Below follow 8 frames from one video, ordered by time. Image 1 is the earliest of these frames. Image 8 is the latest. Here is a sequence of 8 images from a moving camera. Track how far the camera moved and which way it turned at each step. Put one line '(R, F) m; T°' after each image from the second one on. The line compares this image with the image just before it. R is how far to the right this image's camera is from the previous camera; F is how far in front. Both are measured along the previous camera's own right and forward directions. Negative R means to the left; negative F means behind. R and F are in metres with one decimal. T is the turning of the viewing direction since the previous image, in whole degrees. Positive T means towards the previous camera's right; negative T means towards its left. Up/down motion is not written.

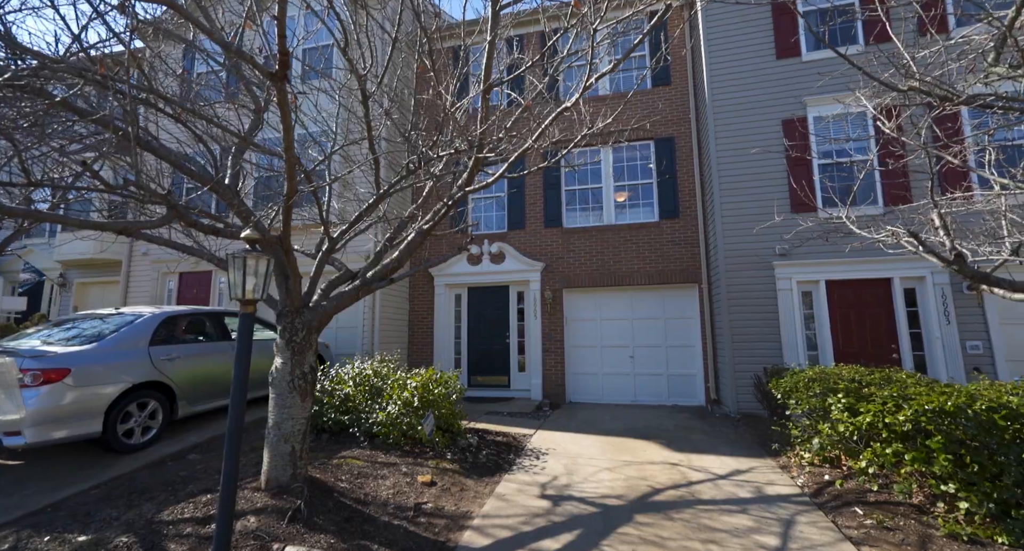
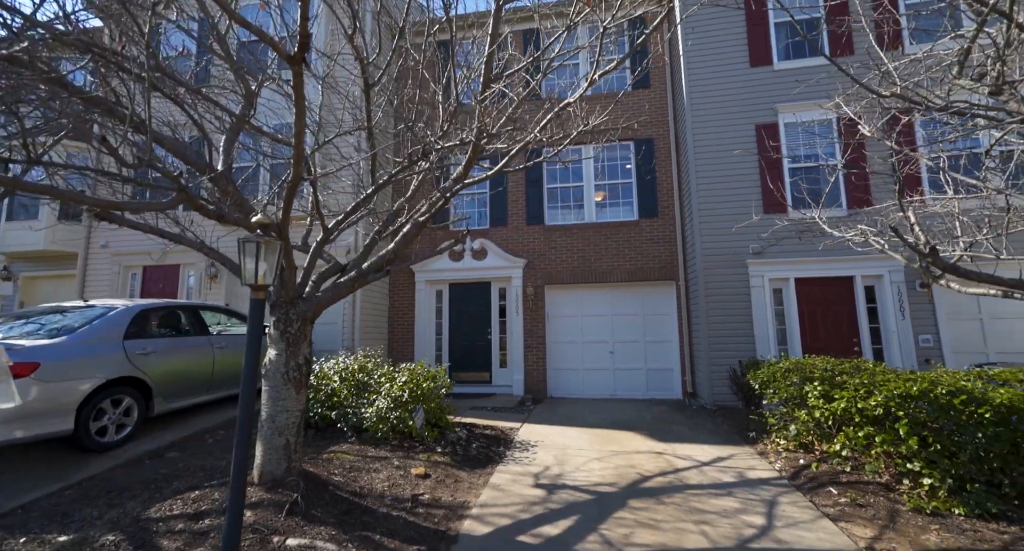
(-0.3, 0.0) m; +4°
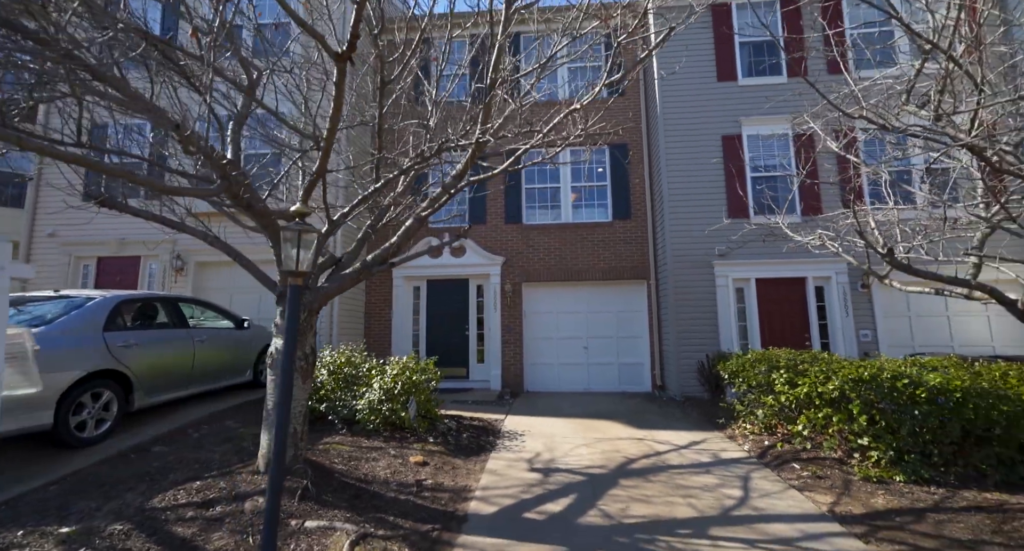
(-0.4, -0.2) m; +5°
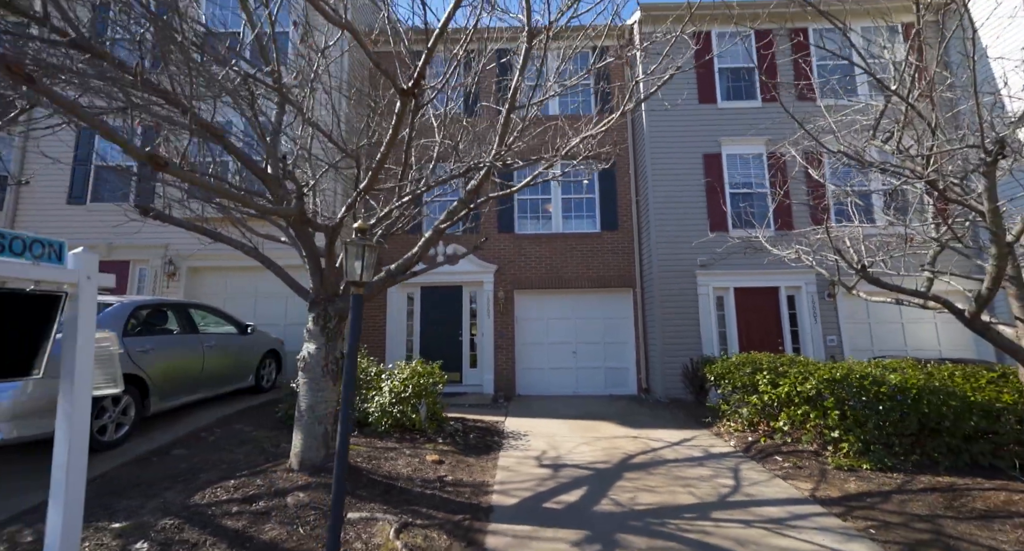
(-0.4, -0.3) m; +4°
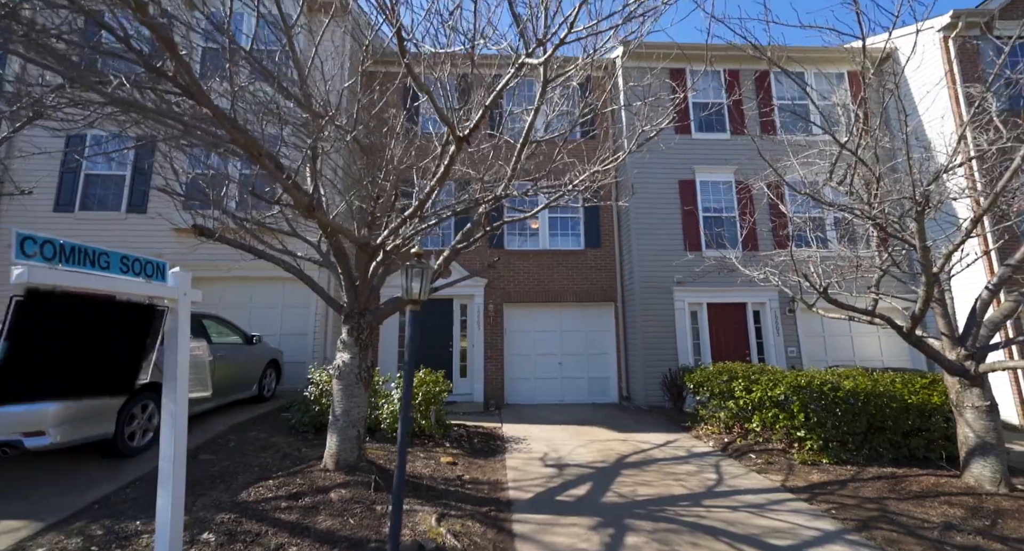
(-0.5, -0.5) m; +4°
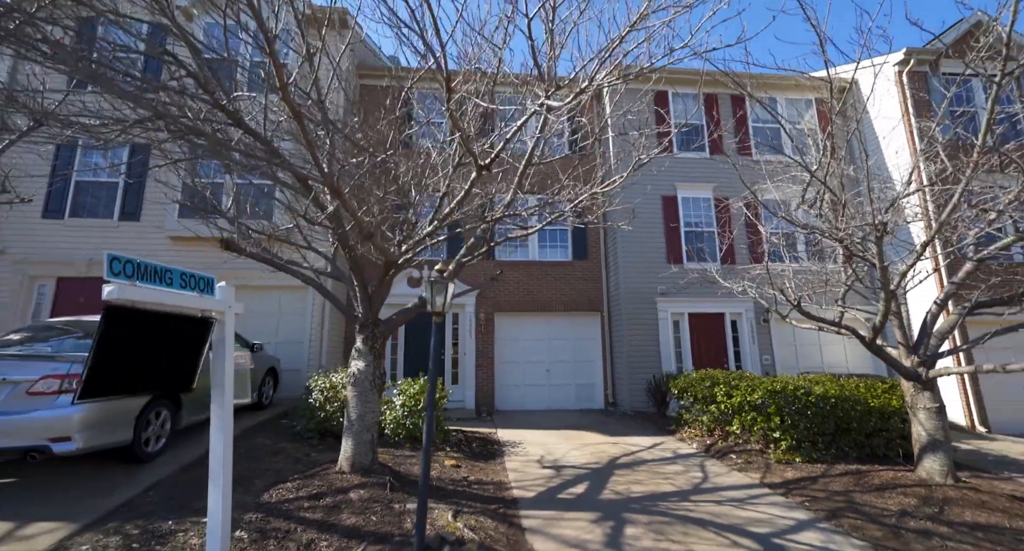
(-0.3, -0.3) m; +3°
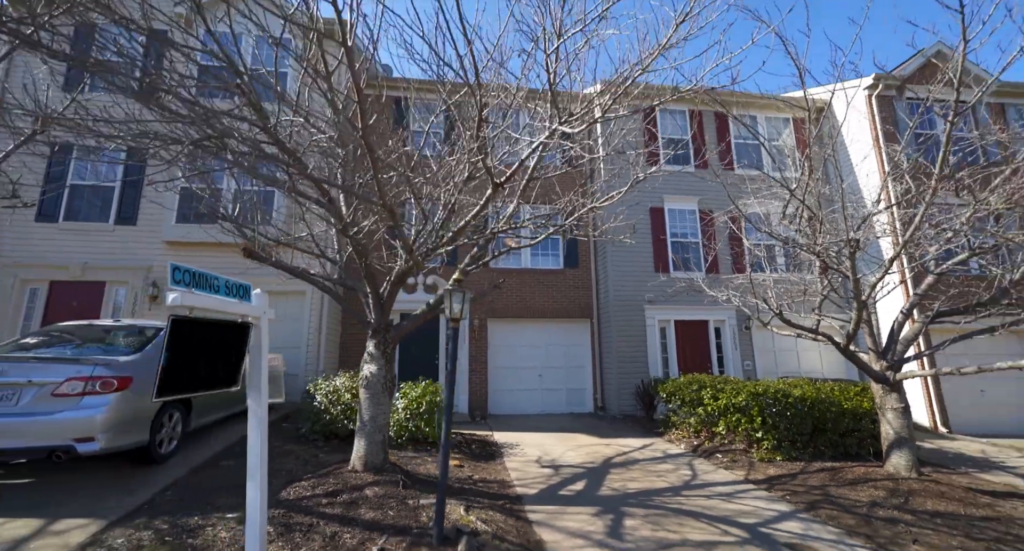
(-0.3, -0.3) m; +2°
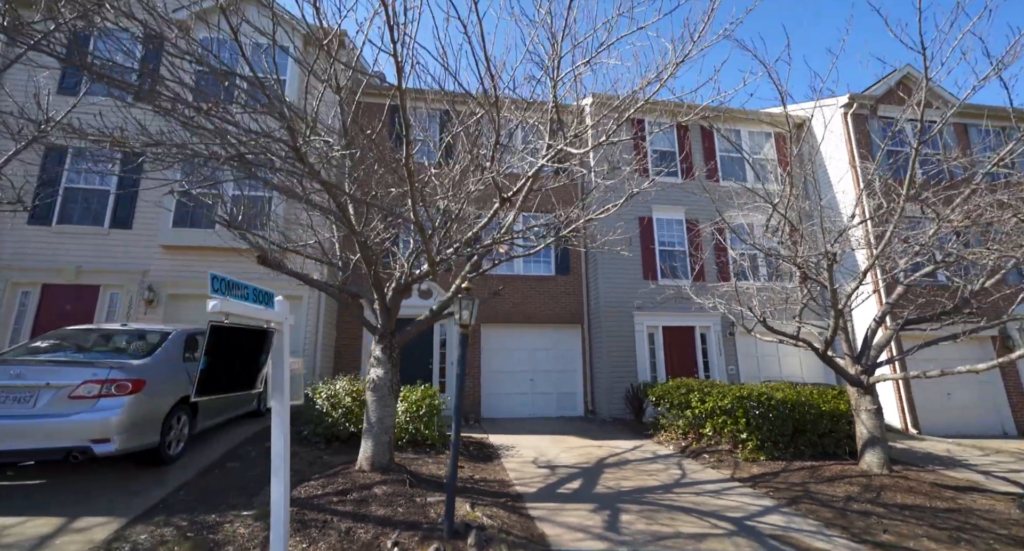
(-0.2, -0.3) m; +2°
